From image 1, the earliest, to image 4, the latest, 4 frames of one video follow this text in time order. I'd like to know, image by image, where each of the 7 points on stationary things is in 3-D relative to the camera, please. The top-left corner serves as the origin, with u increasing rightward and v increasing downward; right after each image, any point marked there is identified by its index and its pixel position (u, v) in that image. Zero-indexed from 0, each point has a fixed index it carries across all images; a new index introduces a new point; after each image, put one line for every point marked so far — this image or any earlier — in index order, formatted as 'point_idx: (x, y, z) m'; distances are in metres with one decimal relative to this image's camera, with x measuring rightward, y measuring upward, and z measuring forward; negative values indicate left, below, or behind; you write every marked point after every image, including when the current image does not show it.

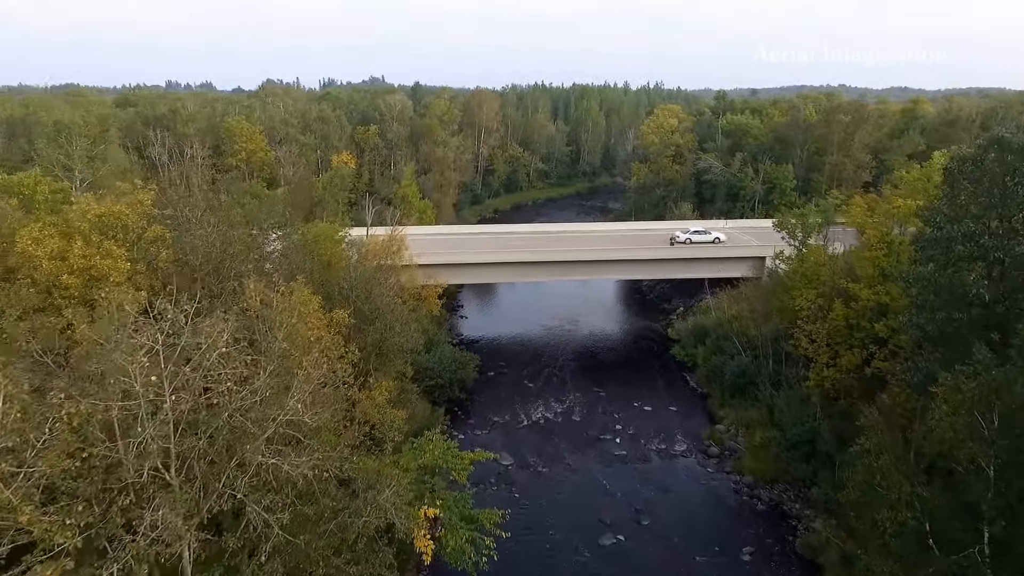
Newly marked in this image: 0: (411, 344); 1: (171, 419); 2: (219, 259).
0: (-2.9, -1.6, +18.3) m
1: (-3.8, -1.4, +7.2) m
2: (-6.6, +0.7, +14.6) m
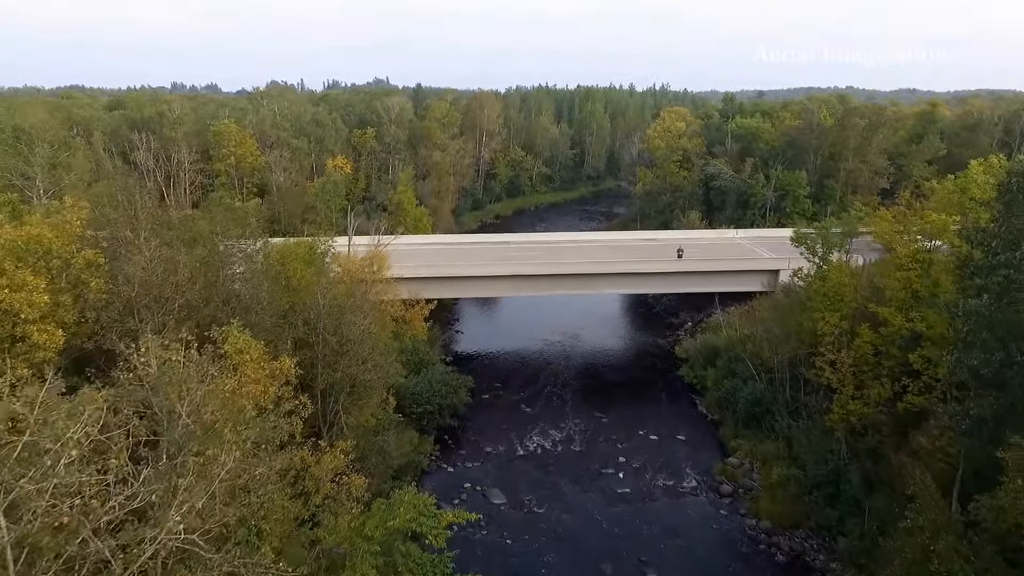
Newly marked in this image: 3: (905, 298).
0: (-3.2, -2.3, +16.3) m
1: (-4.1, -2.1, +5.2) m
2: (-6.9, 0.0, +12.6) m
3: (+11.7, -0.3, +19.1) m
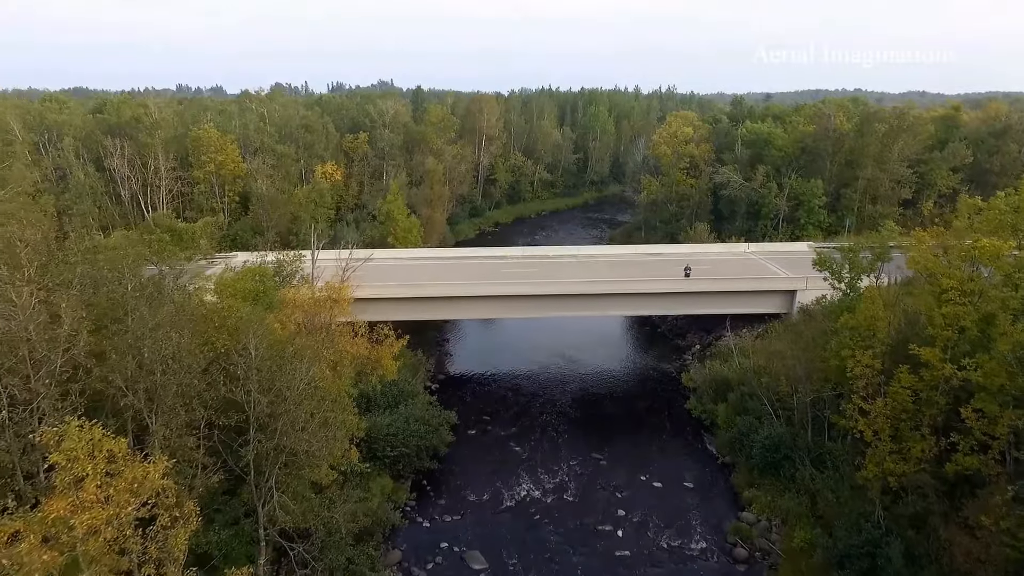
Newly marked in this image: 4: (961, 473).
0: (-3.7, -3.2, +13.7) m
1: (-4.7, -3.0, +2.5) m
2: (-7.5, -0.9, +10.0) m
3: (+11.2, -1.3, +16.3) m
4: (+10.8, -4.5, +15.5) m
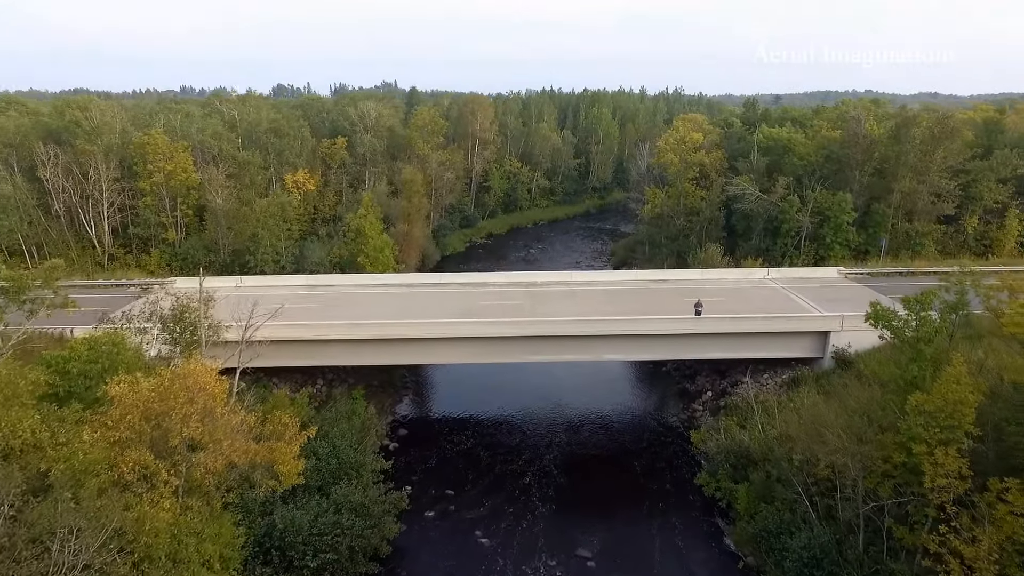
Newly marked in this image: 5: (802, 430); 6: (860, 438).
0: (-4.8, -4.7, +8.7) m
1: (-6.0, -4.5, -2.5) m
2: (-8.7, -2.4, +5.0) m
3: (+10.1, -2.8, +11.2) m
4: (+9.7, -6.0, +10.4) m
5: (+8.6, -4.2, +18.9) m
6: (+8.7, -3.8, +16.0) m
